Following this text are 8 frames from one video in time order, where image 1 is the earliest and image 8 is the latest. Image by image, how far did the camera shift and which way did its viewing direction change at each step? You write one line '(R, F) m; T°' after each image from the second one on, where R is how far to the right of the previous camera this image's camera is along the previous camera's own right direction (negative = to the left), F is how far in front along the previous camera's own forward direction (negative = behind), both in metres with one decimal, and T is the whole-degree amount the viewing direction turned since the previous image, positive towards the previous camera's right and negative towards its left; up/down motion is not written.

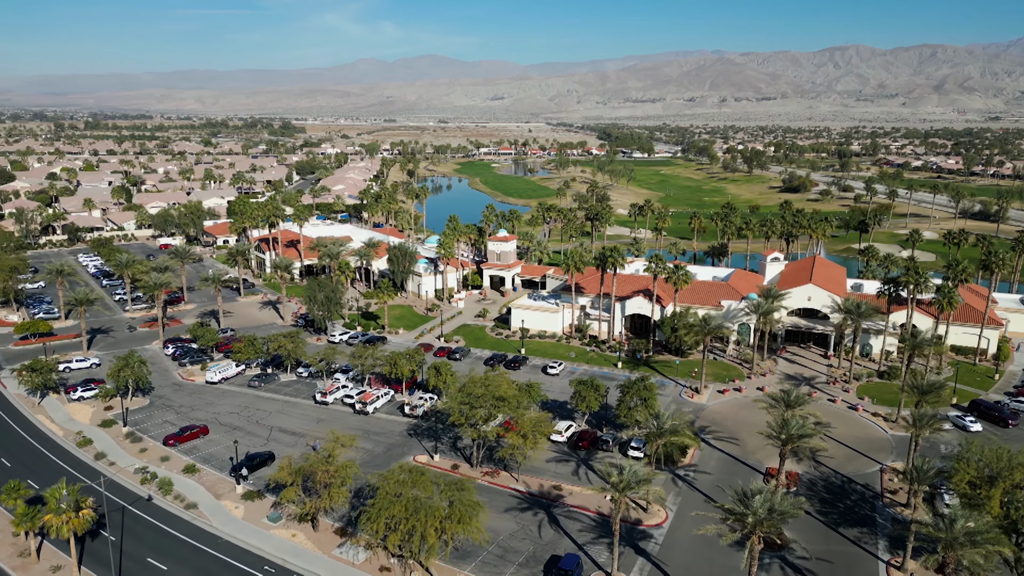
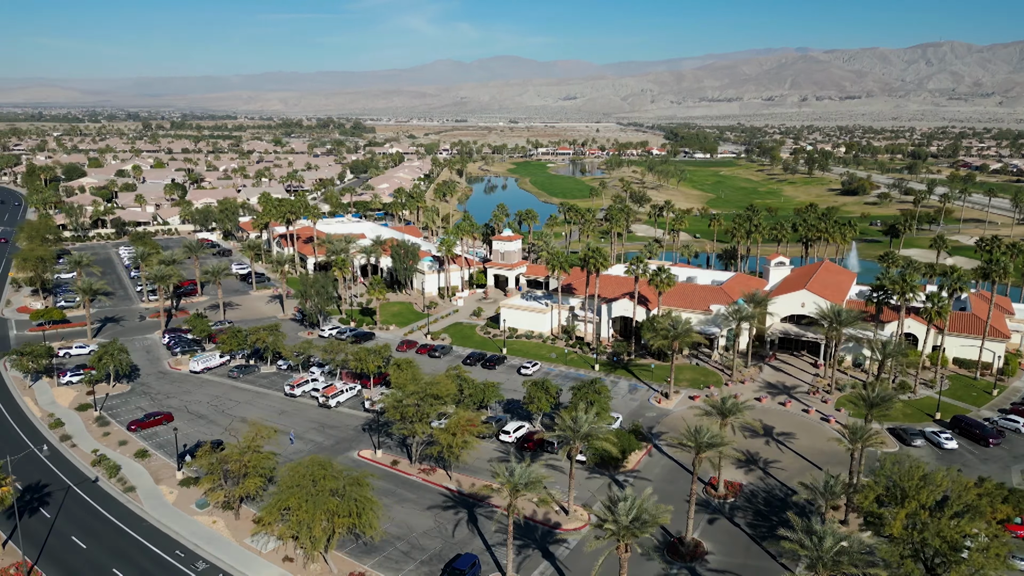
(+7.3, +0.4) m; -5°
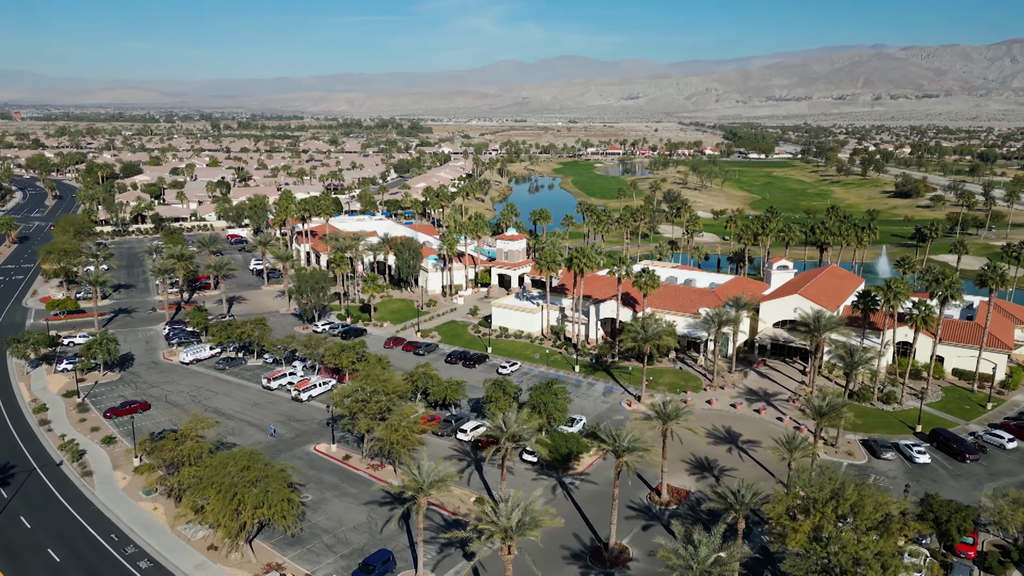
(+6.1, +0.4) m; -4°
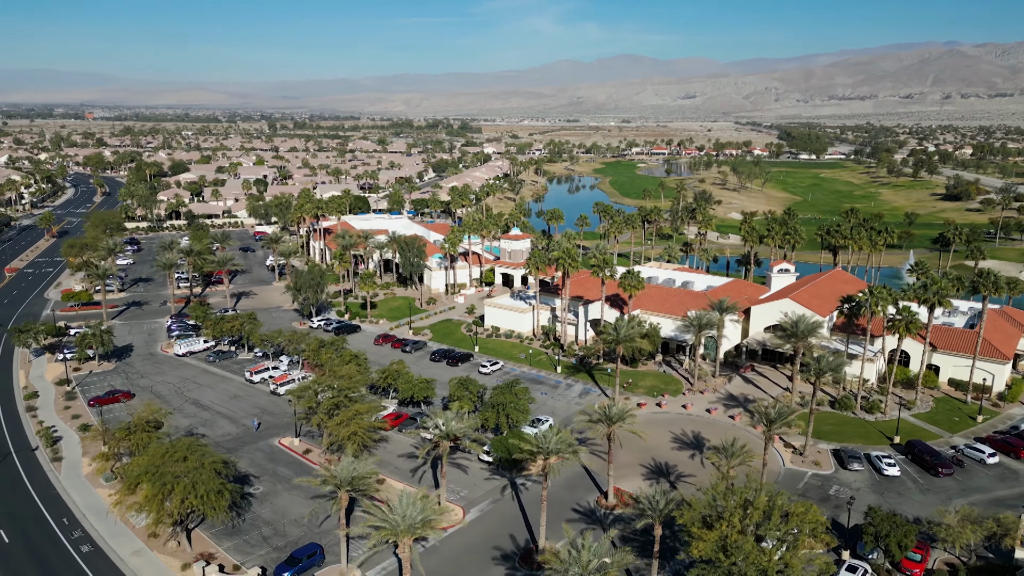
(+5.4, +0.3) m; -4°
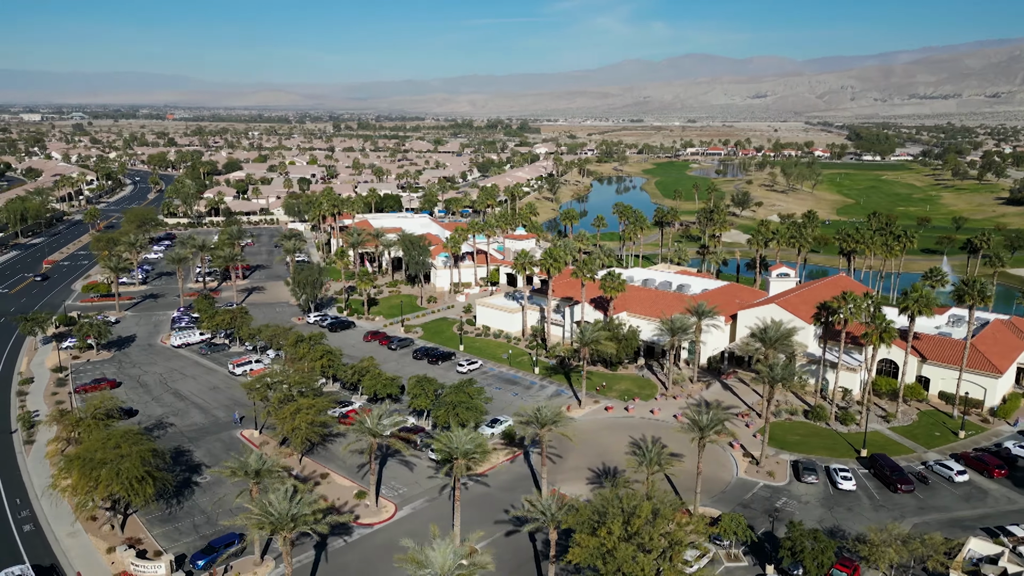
(+6.4, +0.4) m; -5°
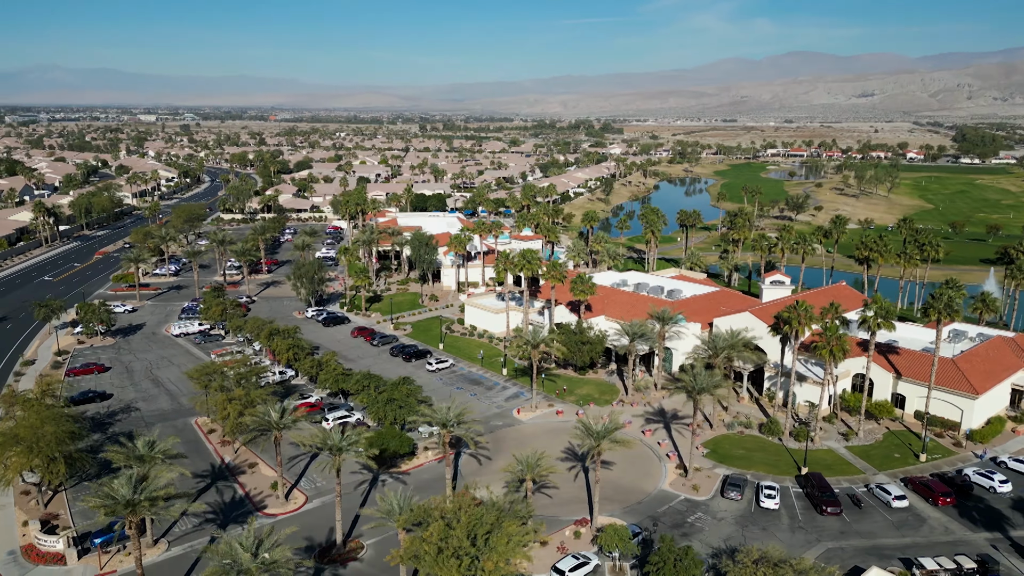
(+9.0, +0.6) m; -6°
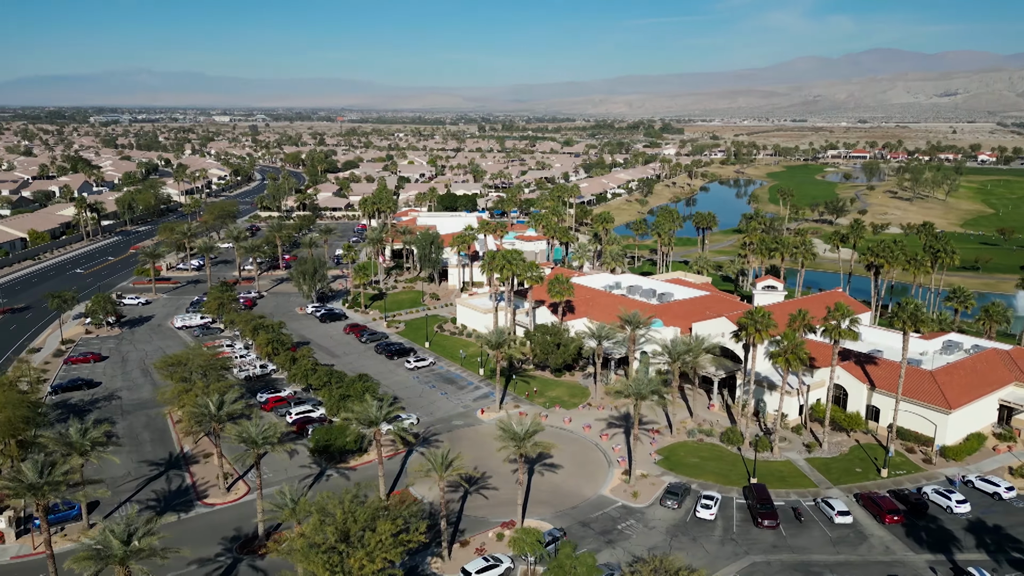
(+6.4, +0.3) m; -5°
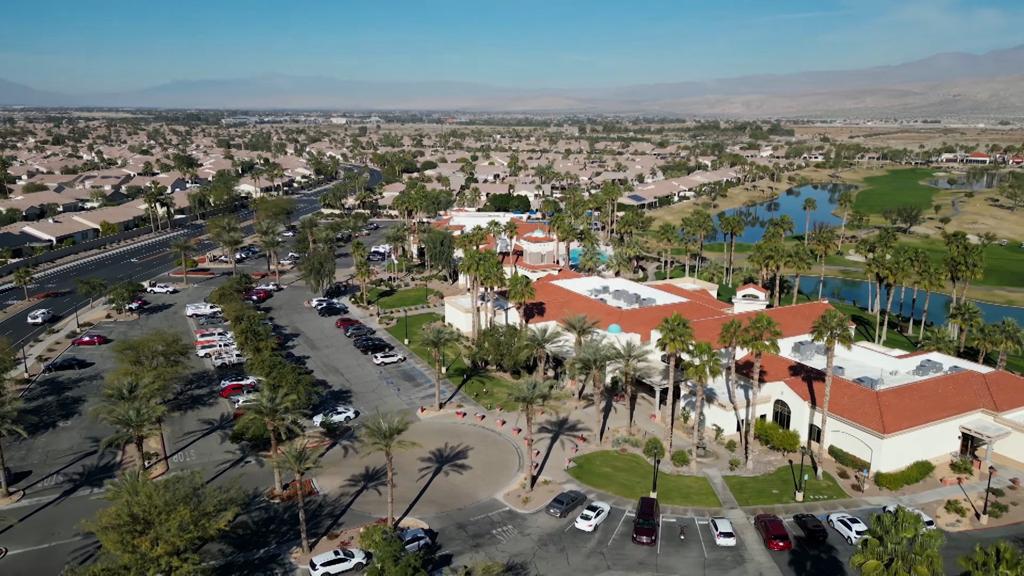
(+10.9, +0.8) m; -8°
